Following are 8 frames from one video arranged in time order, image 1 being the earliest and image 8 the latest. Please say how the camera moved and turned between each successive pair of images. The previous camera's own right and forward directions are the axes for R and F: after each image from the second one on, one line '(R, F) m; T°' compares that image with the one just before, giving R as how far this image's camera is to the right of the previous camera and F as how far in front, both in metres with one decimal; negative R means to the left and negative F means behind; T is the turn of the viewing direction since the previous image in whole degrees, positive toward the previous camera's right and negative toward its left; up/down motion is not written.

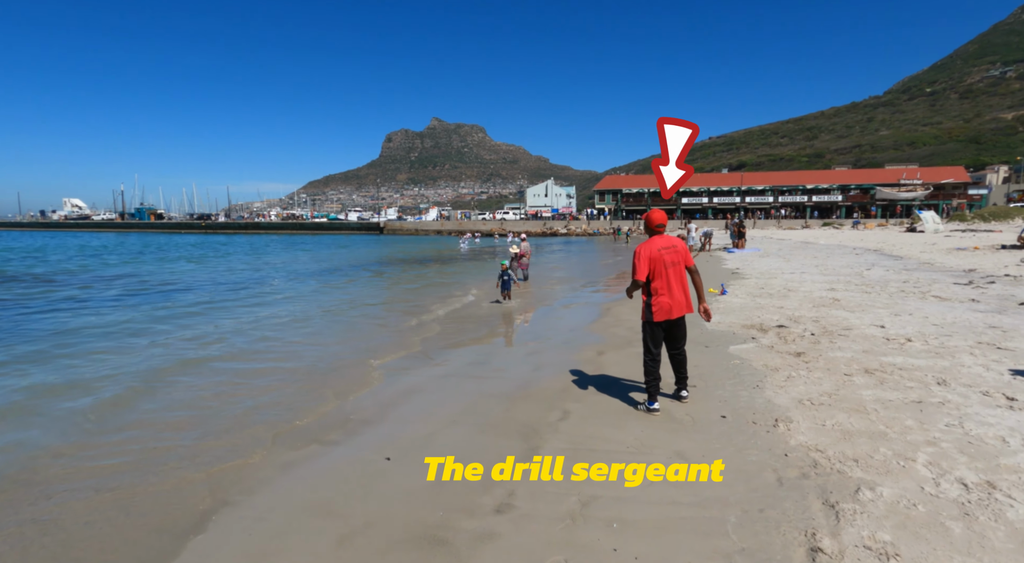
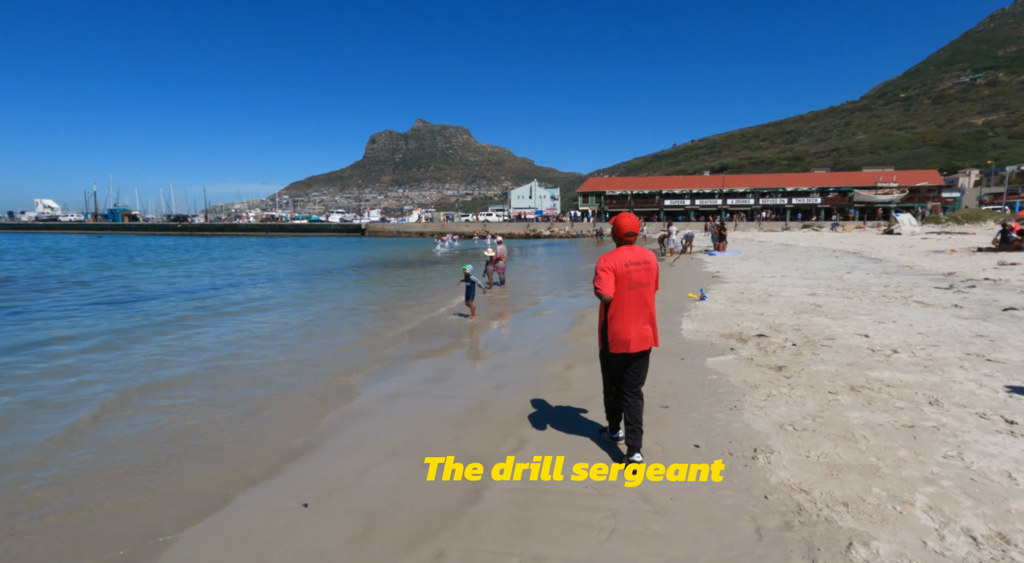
(+0.3, +0.5) m; +2°
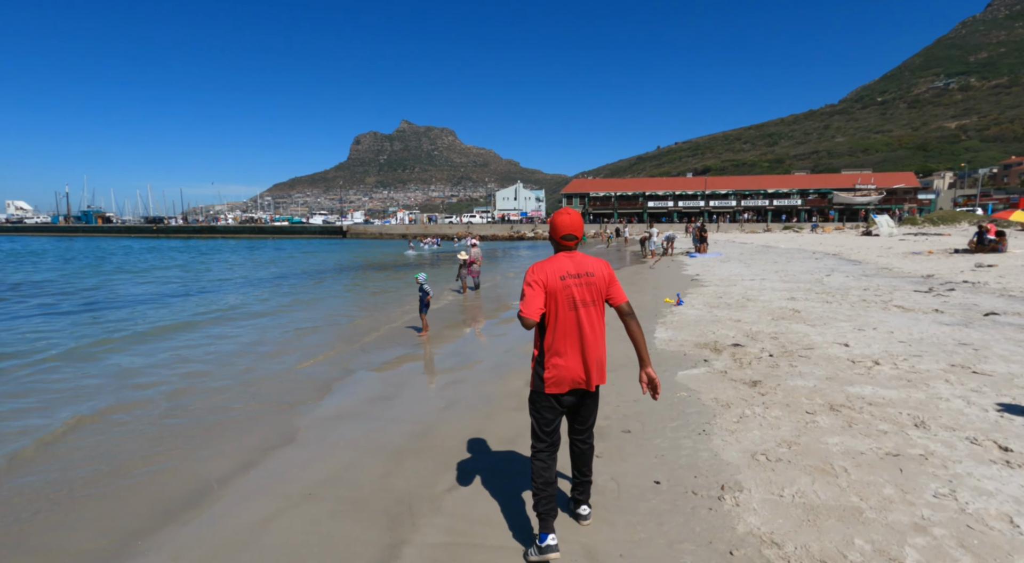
(+0.3, +0.5) m; +2°
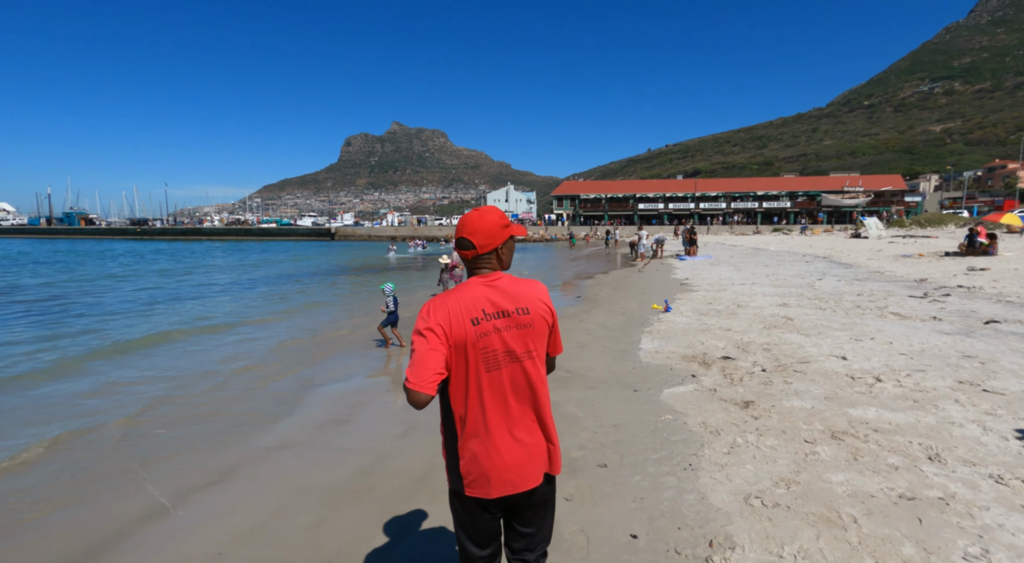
(+0.2, +0.6) m; +1°
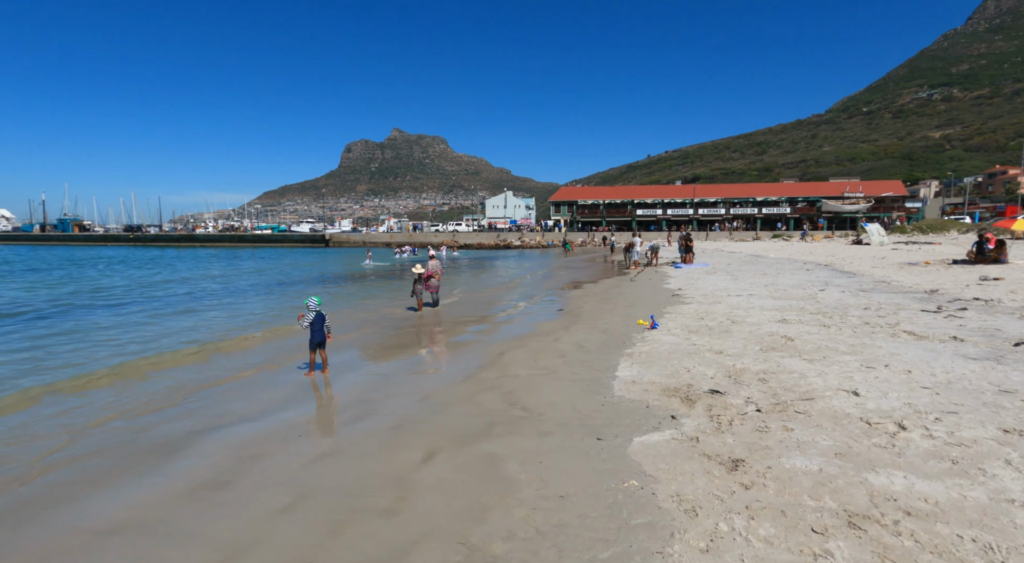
(+0.6, +1.2) m; 0°
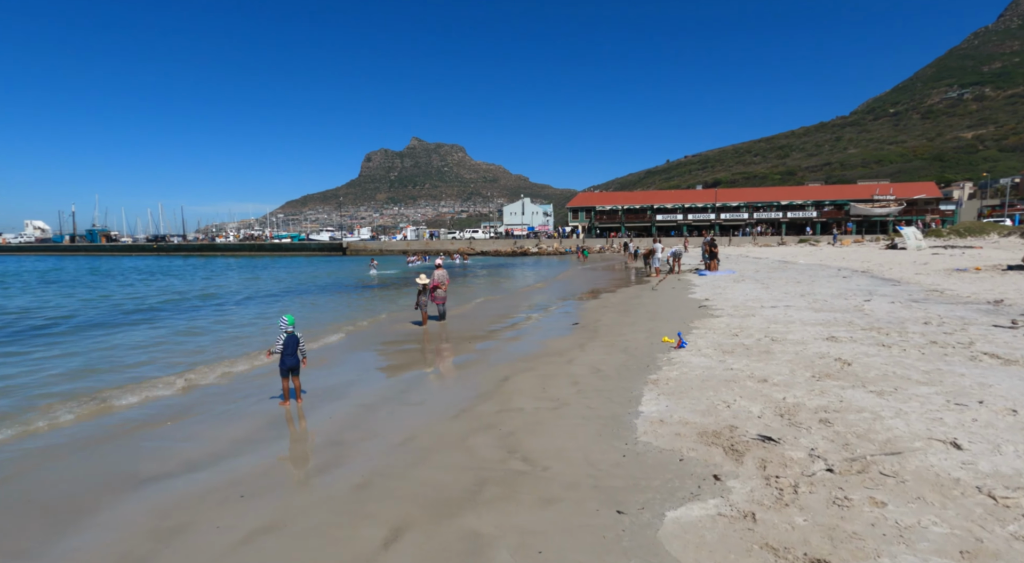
(+0.2, +1.2) m; -2°
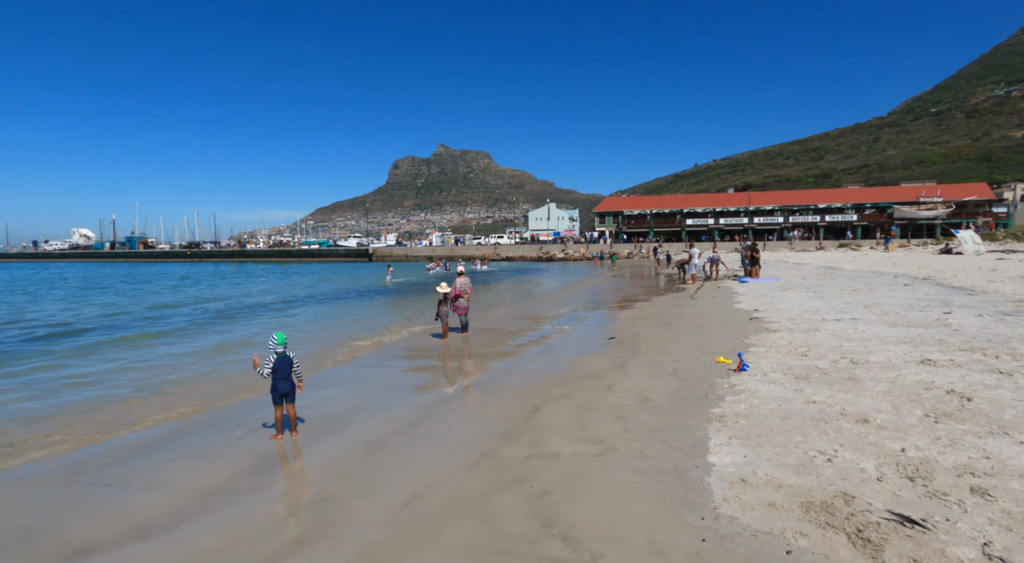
(-0.1, +1.3) m; -3°
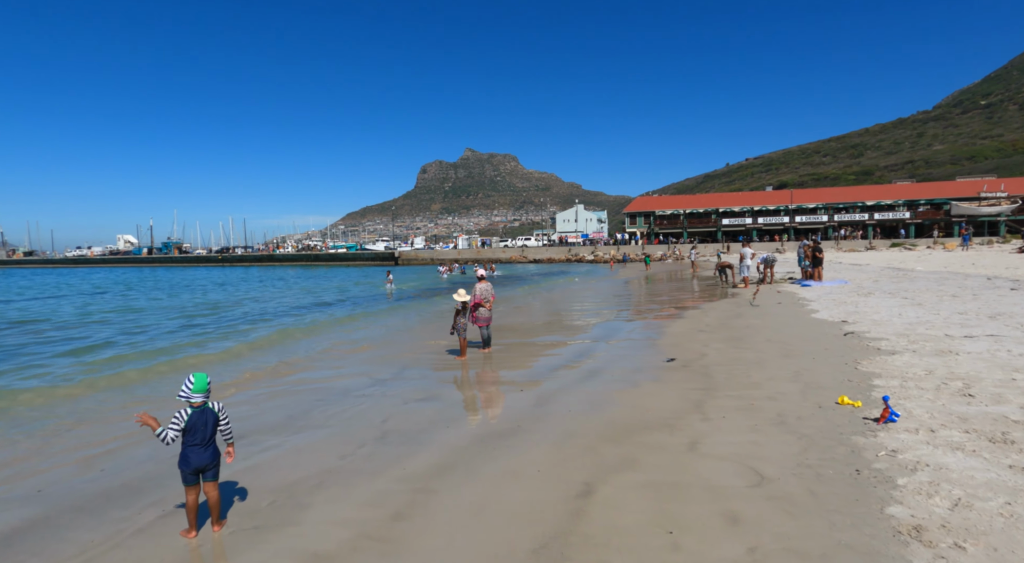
(-0.1, +2.4) m; -3°
